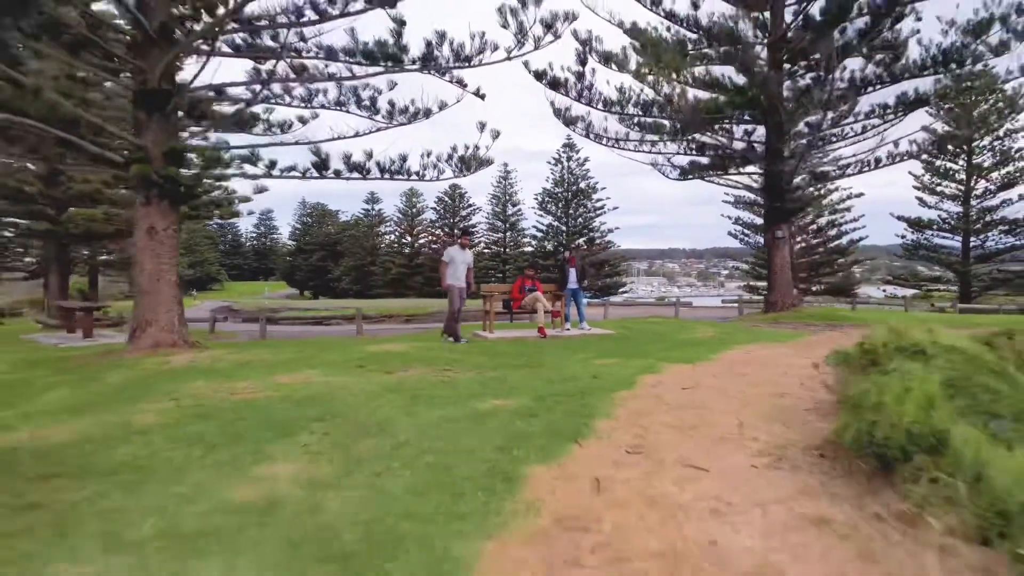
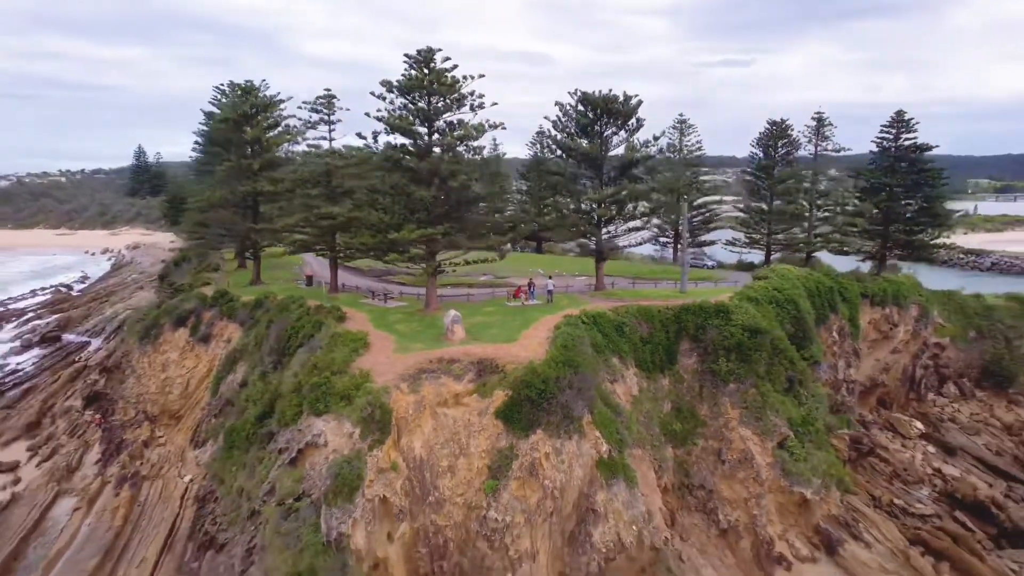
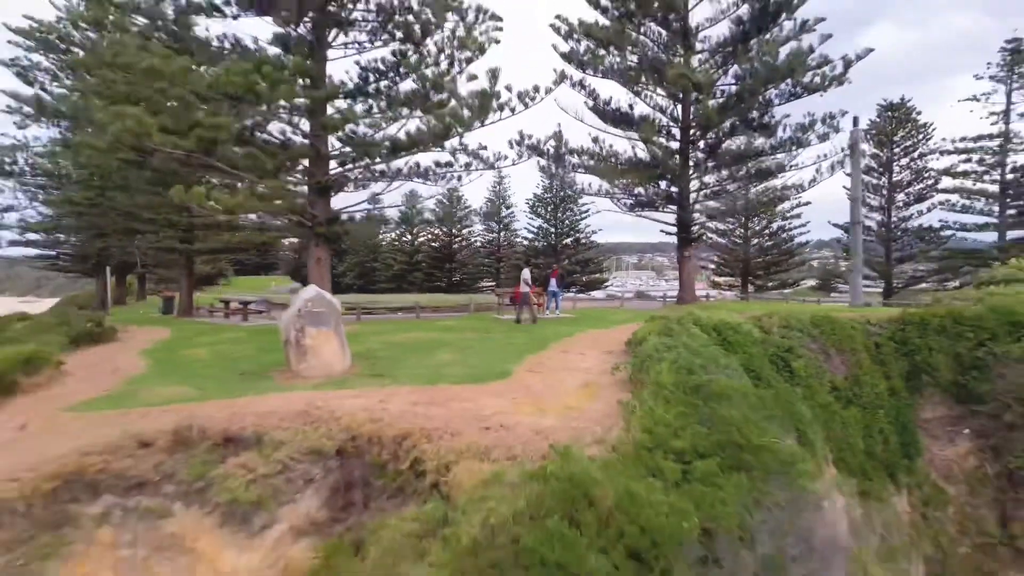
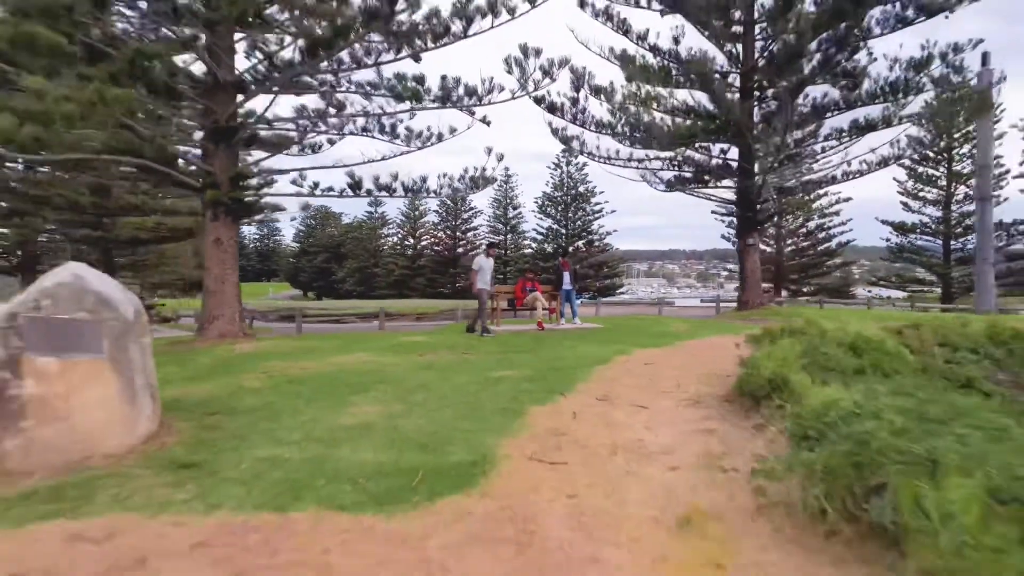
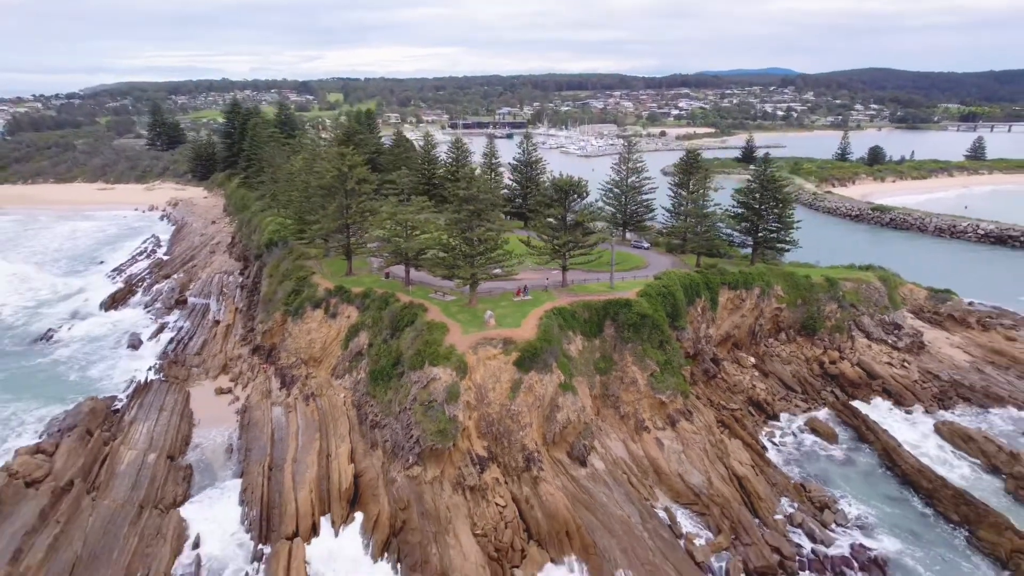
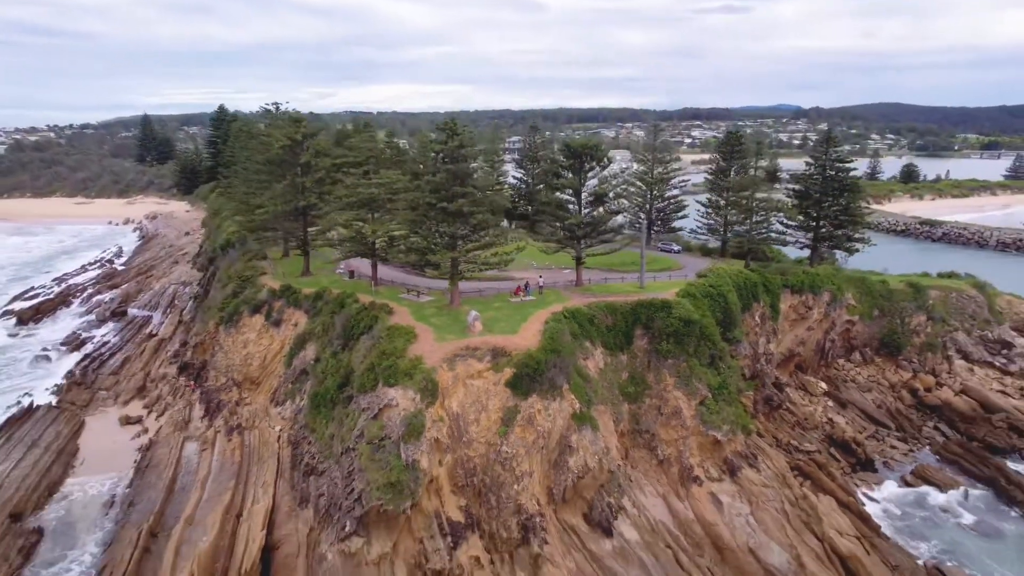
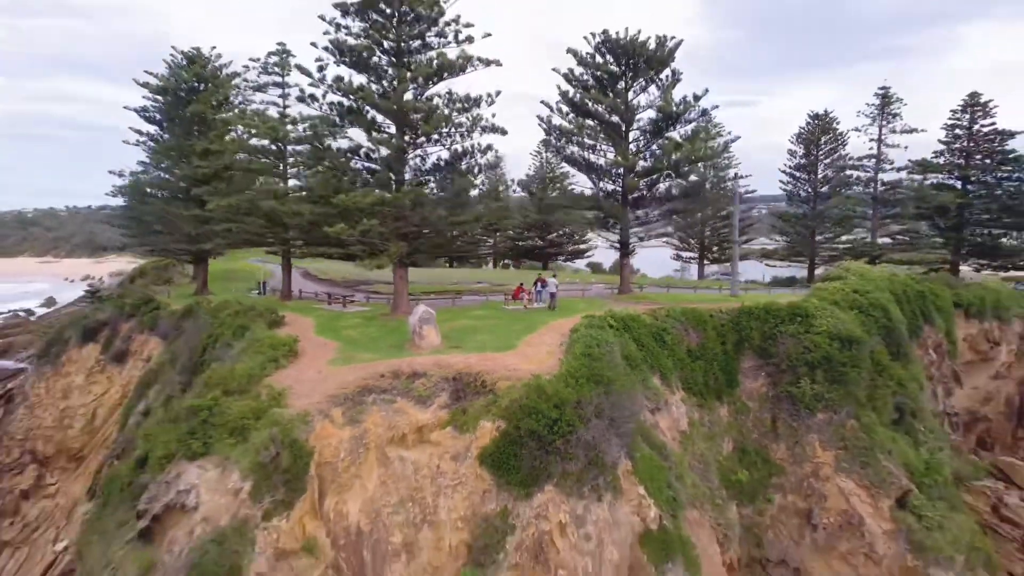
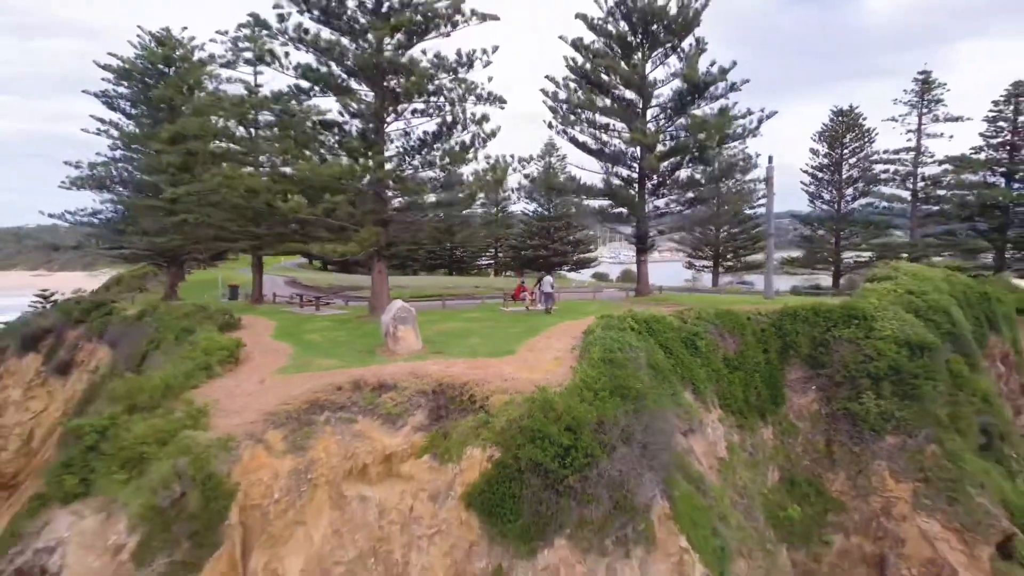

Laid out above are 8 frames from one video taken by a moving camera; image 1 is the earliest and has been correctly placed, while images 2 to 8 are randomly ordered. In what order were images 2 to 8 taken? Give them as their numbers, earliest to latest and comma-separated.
4, 3, 8, 7, 2, 6, 5
